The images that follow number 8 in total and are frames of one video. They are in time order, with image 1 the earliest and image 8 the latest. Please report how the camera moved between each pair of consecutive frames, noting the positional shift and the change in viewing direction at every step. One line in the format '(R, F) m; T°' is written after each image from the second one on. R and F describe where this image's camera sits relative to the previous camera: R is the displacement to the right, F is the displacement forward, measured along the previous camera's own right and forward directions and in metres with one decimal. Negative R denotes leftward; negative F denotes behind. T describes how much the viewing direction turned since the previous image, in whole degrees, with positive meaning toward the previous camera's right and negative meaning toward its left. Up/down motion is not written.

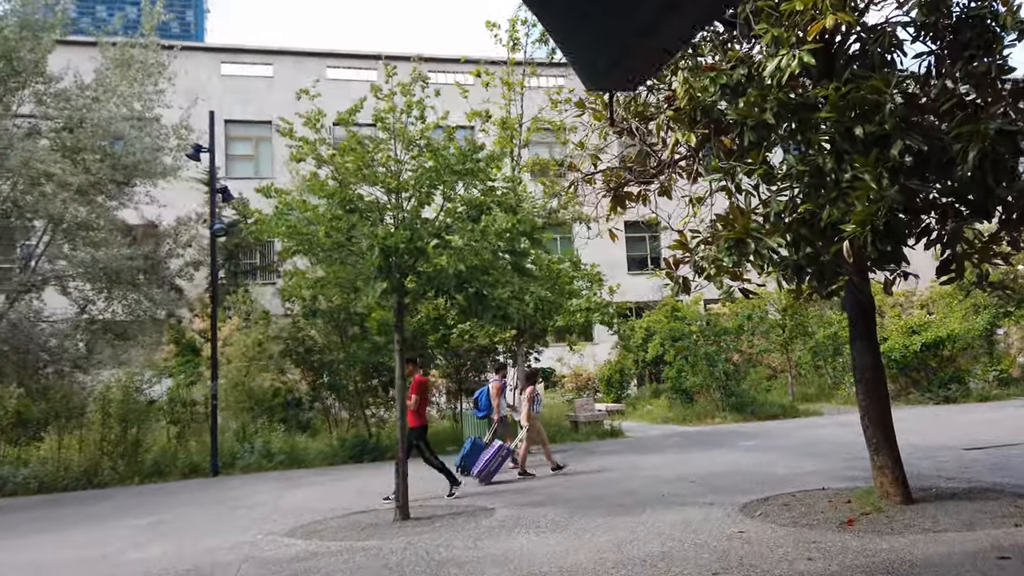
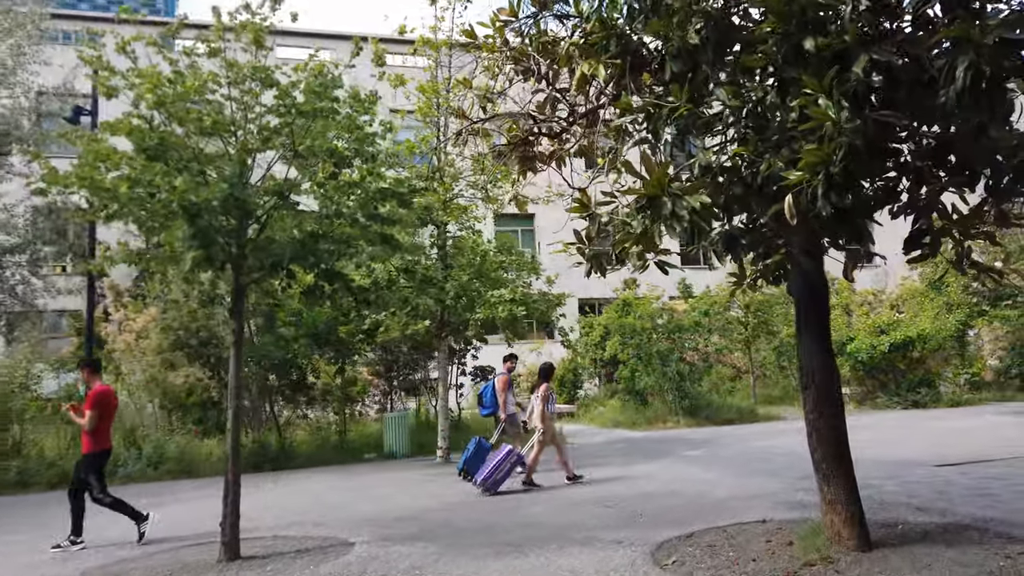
(+1.0, +1.7) m; +2°
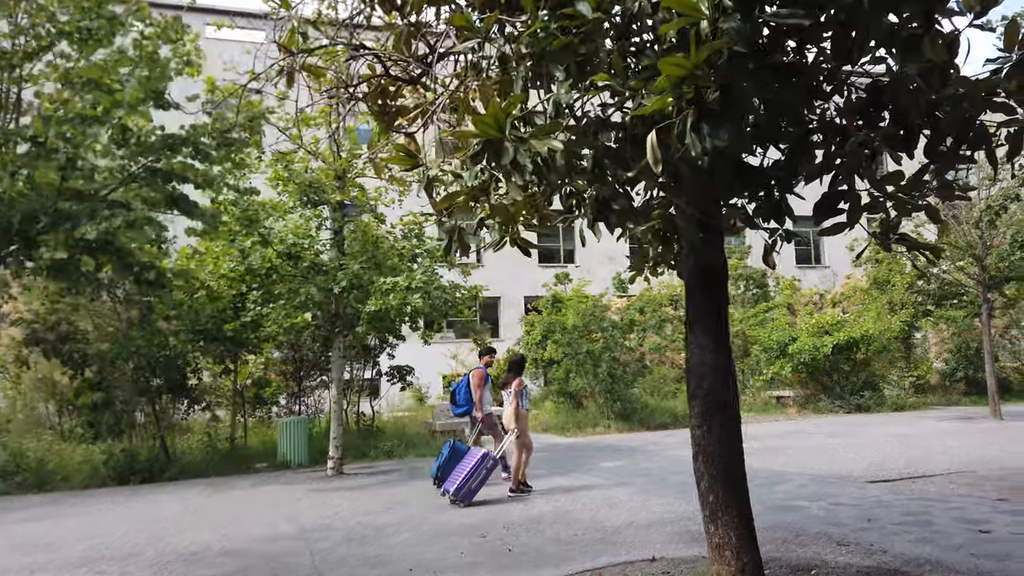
(+0.9, +1.3) m; +3°
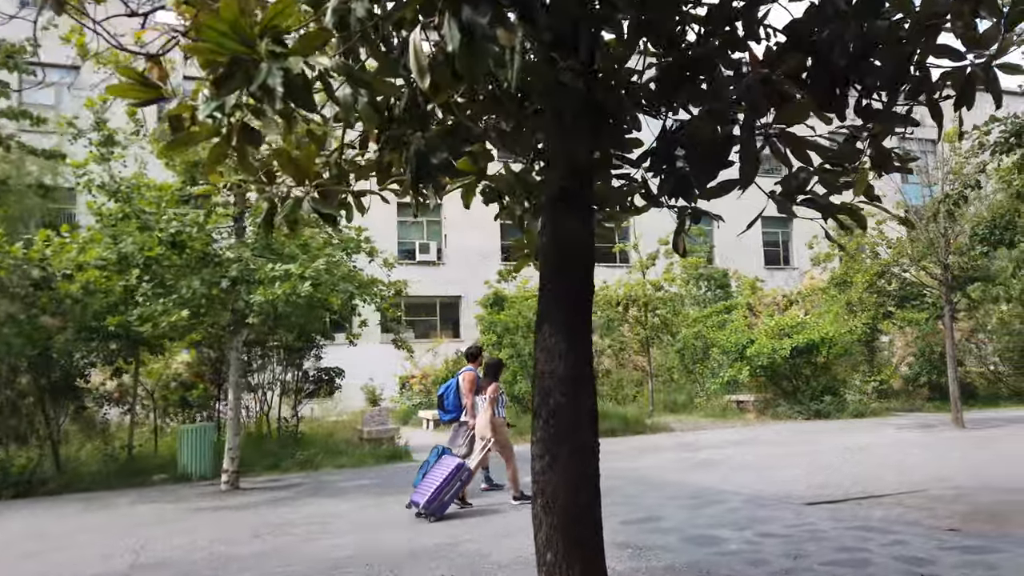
(+0.8, +1.0) m; +2°
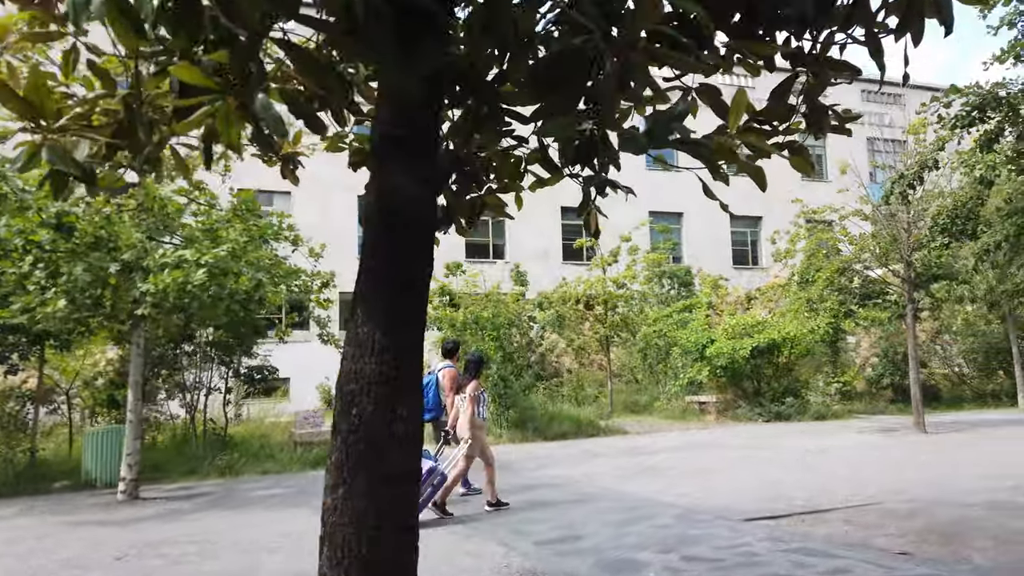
(+0.6, +0.8) m; +2°
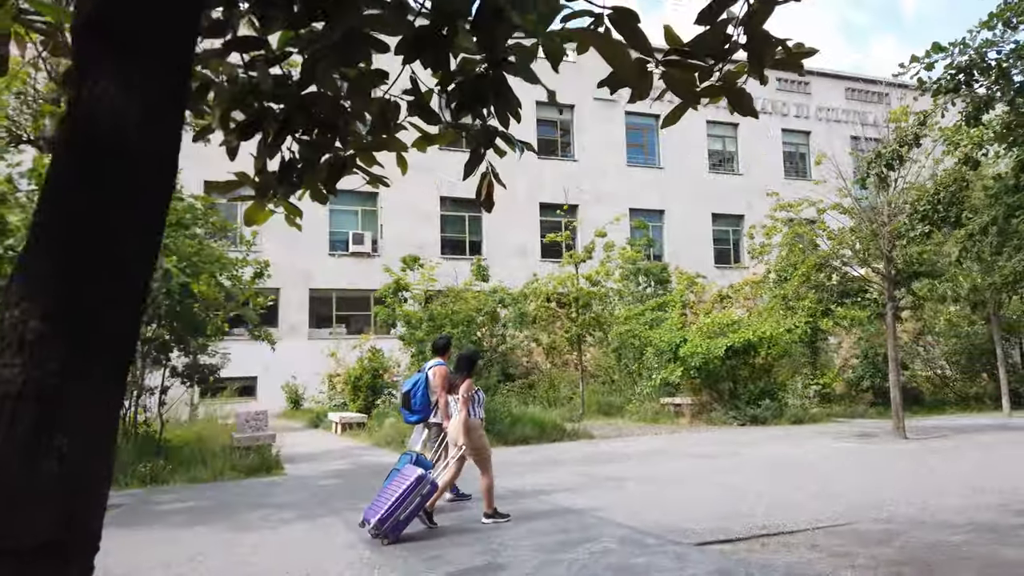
(+0.5, +0.8) m; +1°
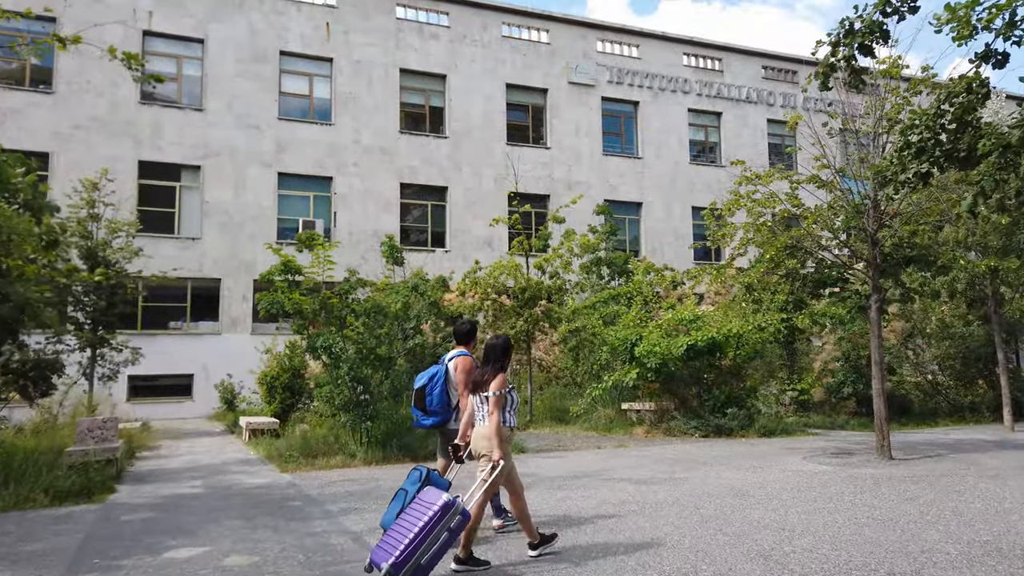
(+1.2, +2.2) m; +1°
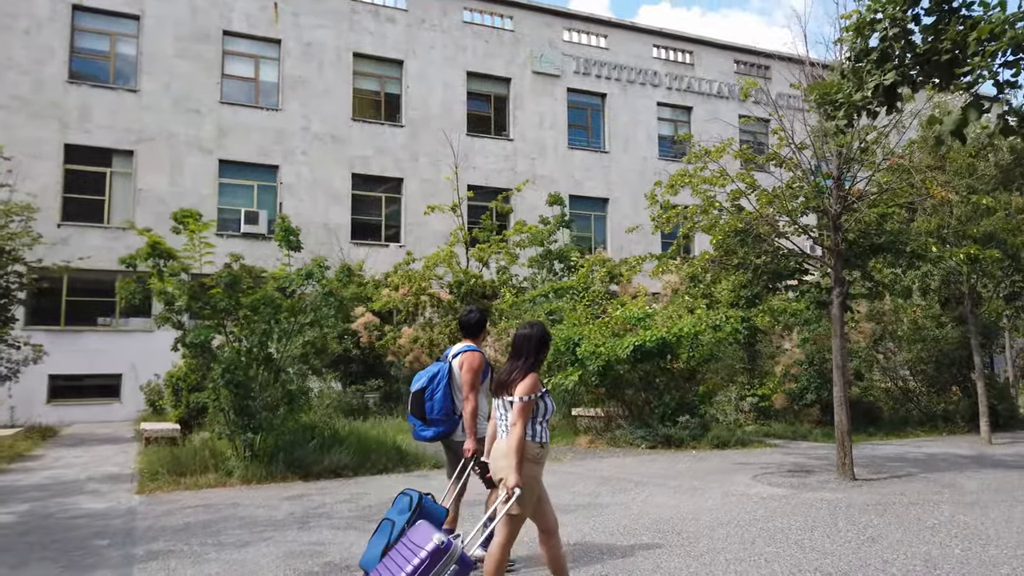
(+0.9, +1.5) m; +2°
